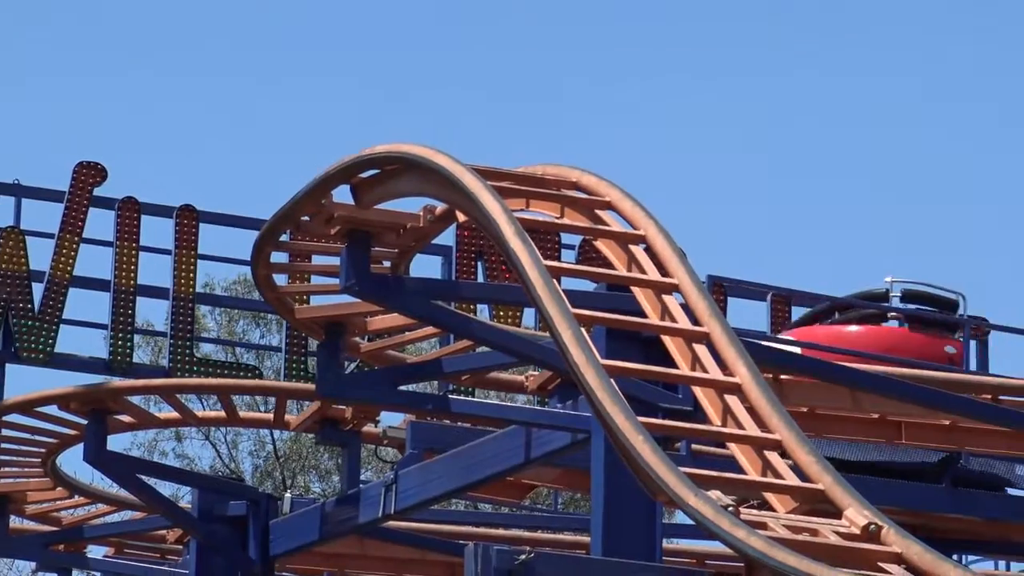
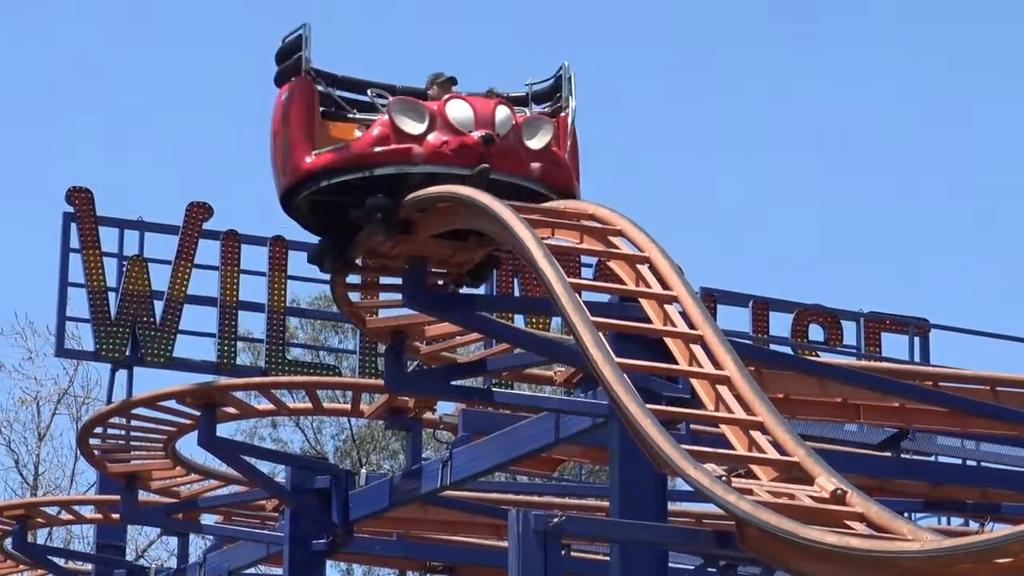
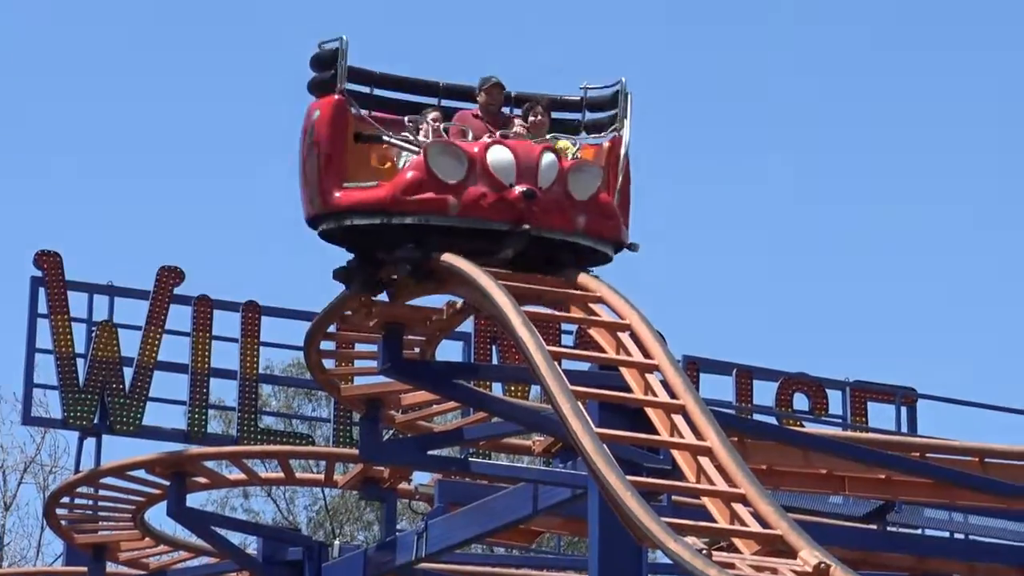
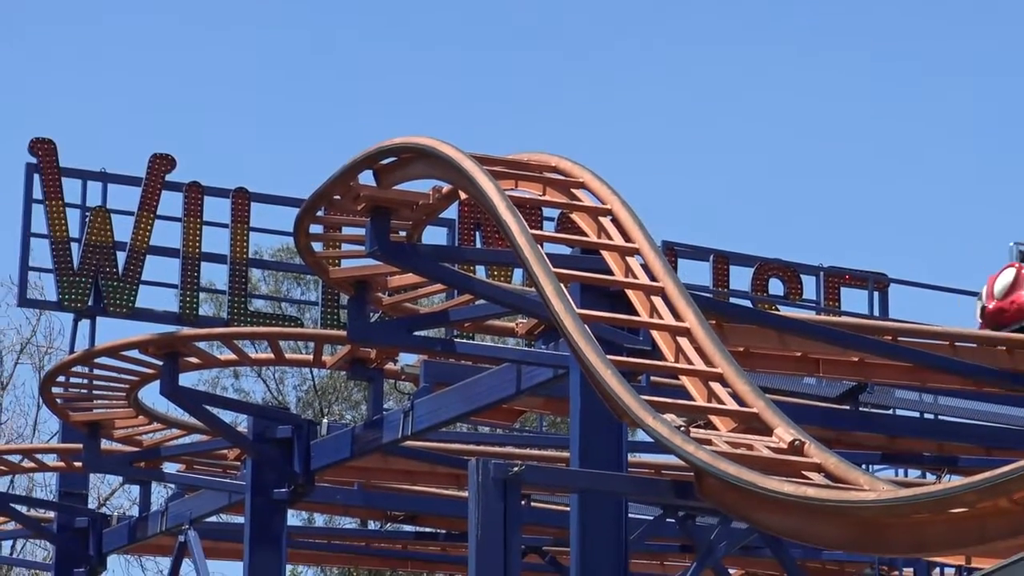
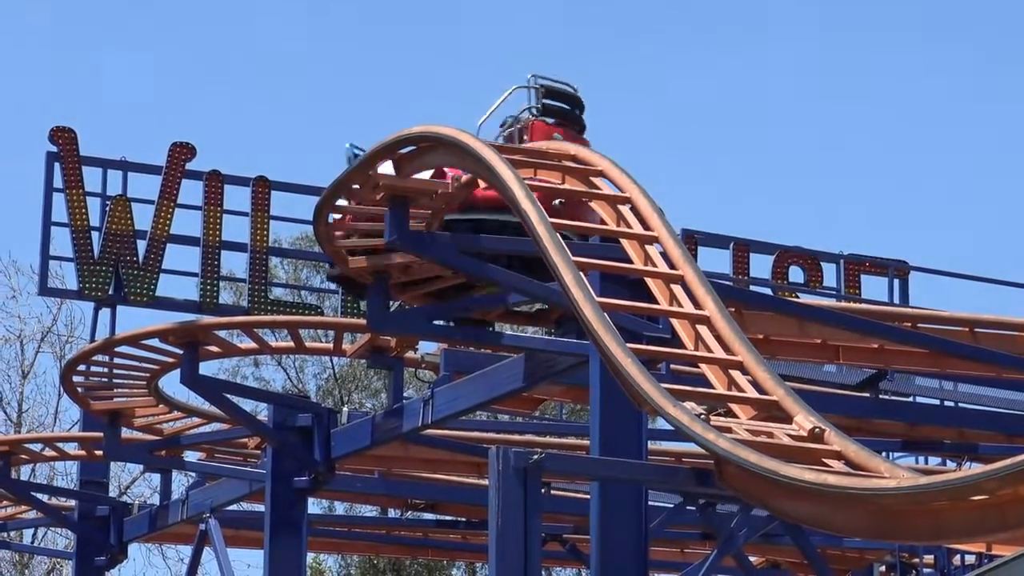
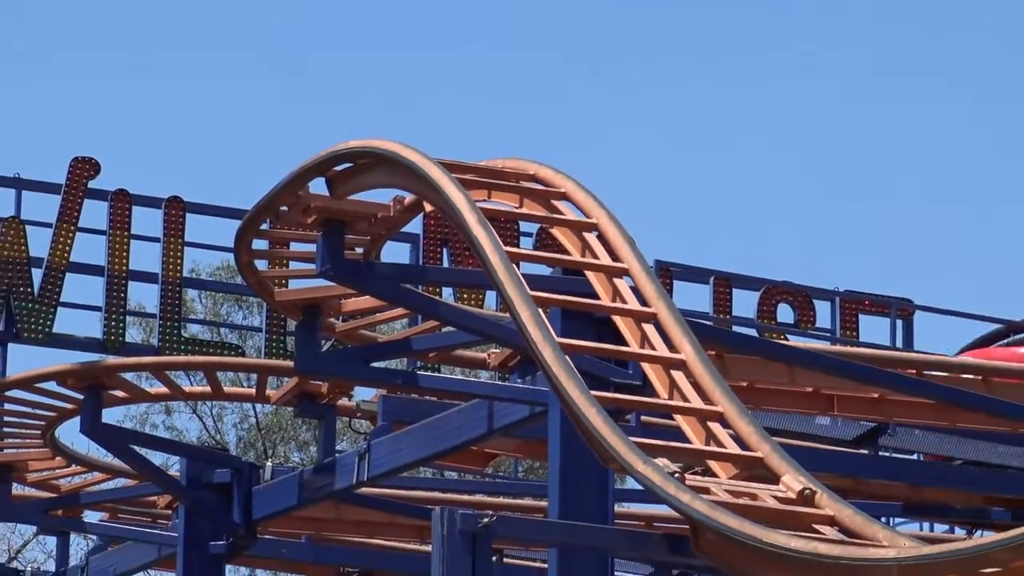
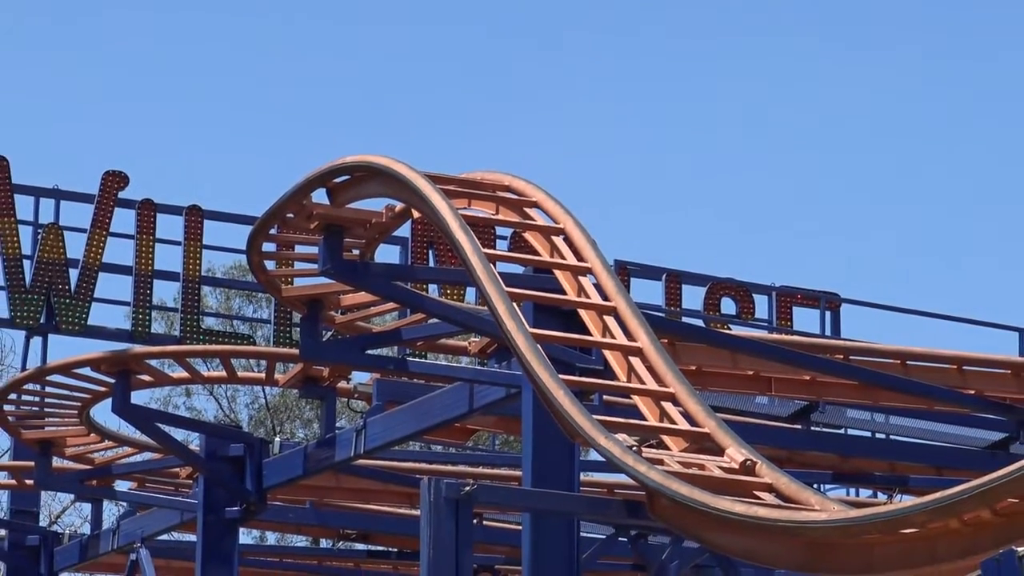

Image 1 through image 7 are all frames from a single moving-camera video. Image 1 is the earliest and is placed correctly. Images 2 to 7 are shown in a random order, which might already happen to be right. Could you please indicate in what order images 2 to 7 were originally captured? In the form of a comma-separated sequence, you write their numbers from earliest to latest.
6, 7, 4, 5, 2, 3
